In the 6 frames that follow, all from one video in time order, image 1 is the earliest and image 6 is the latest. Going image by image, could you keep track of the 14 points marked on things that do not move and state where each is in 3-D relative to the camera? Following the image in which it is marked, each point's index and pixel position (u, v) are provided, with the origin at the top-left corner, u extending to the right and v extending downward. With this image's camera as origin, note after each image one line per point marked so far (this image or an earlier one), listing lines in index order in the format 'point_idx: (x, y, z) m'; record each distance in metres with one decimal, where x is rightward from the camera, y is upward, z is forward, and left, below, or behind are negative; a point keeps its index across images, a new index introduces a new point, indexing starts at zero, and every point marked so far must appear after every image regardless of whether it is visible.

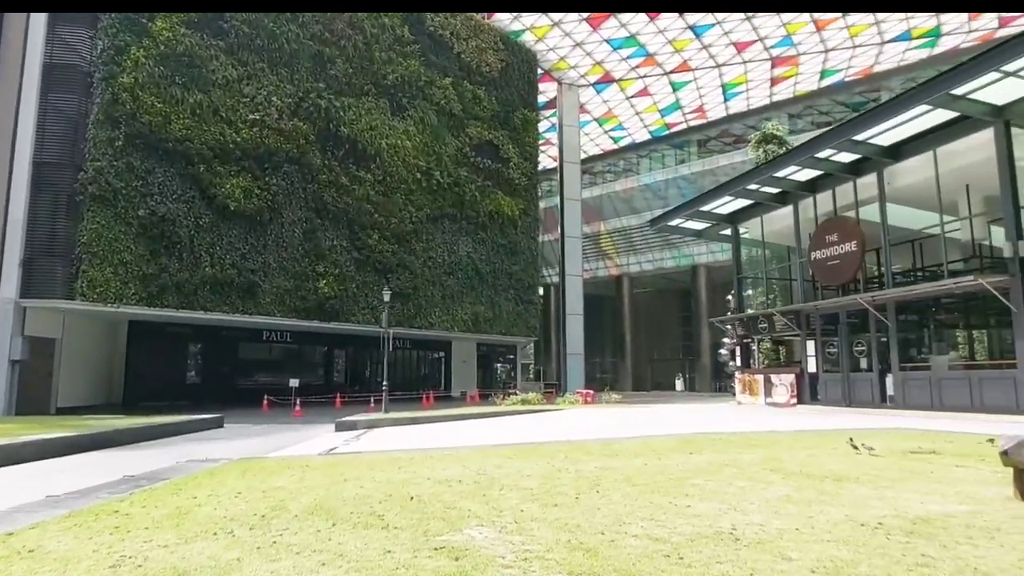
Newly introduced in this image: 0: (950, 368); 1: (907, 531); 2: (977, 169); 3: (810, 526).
0: (+12.8, -2.3, +18.6) m
1: (+2.4, -1.5, +3.9) m
2: (+13.2, +3.4, +18.2) m
3: (+1.9, -1.6, +4.2) m
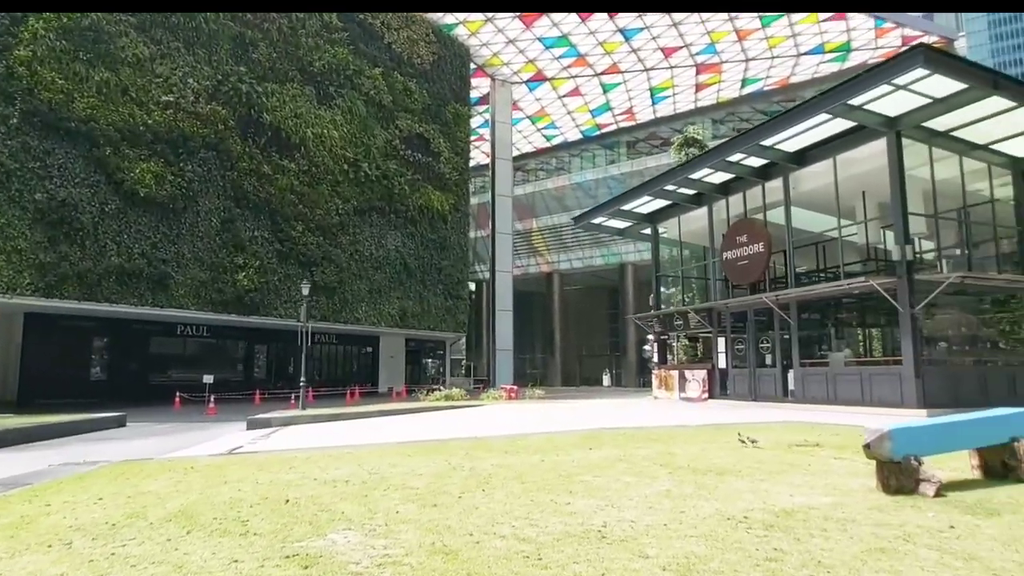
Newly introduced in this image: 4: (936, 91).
0: (+10.3, -2.4, +19.7) m
1: (+1.6, -1.5, +3.9) m
2: (+10.8, +3.4, +19.3) m
3: (+1.1, -1.5, +4.2) m
4: (+10.9, +5.1, +16.6) m
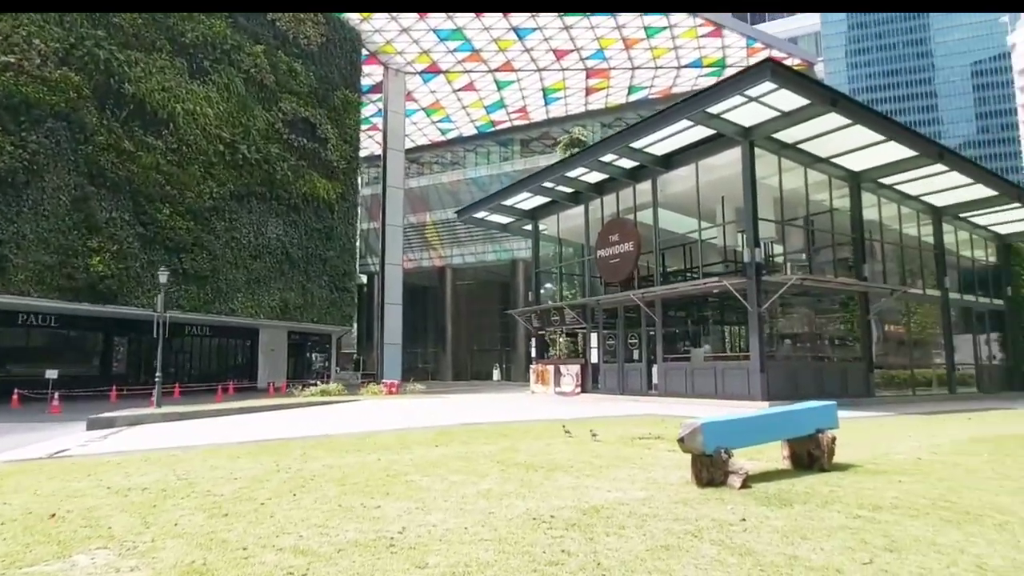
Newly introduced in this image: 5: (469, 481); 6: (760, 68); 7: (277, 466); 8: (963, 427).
0: (+6.3, -2.3, +20.8) m
1: (+0.3, -1.4, +3.8) m
2: (+6.9, +3.4, +20.5) m
3: (-0.2, -1.5, +3.9) m
4: (+7.5, +5.1, +17.8) m
5: (-0.4, -1.7, +5.6) m
6: (+6.1, +5.4, +15.6) m
7: (-2.6, -1.9, +7.0) m
8: (+8.5, -2.6, +12.1) m
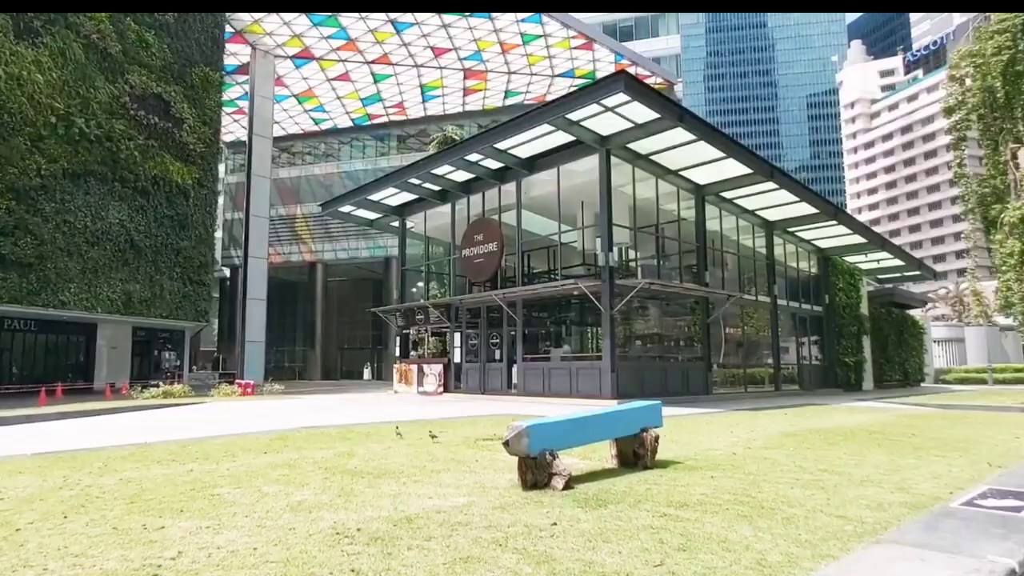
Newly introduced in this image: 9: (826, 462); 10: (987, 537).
0: (+1.6, -2.4, +21.4) m
1: (-0.8, -1.4, +3.5) m
2: (+2.5, +3.3, +21.2) m
3: (-1.3, -1.4, +3.6) m
4: (+3.6, +5.0, +18.7) m
5: (-1.8, -1.6, +5.1) m
6: (+2.7, +5.3, +16.3) m
7: (-4.3, -1.8, +6.1) m
8: (+5.6, -2.8, +13.2) m
9: (+3.3, -1.9, +6.7) m
10: (+2.7, -1.4, +3.6) m
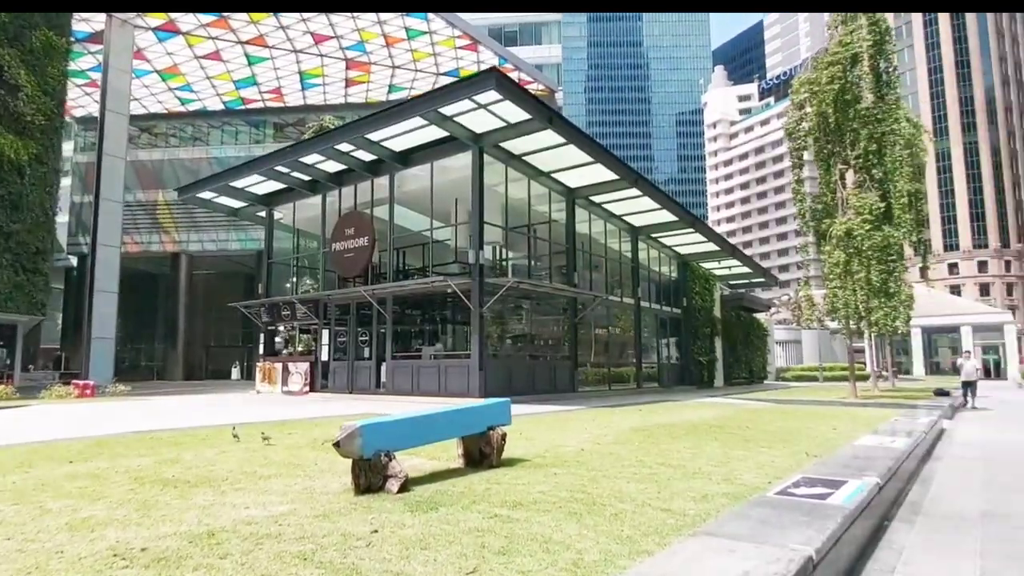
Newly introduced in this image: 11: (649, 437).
0: (-2.7, -2.3, +21.1) m
1: (-1.7, -1.3, +3.1) m
2: (-1.7, +3.4, +21.1) m
3: (-2.3, -1.3, +3.0) m
4: (-0.1, +5.1, +18.8) m
5: (-3.1, -1.5, +4.4) m
6: (-0.6, +5.4, +16.2) m
7: (-5.7, -1.7, +4.9) m
8: (+2.7, -2.8, +13.8) m
9: (+1.7, -1.9, +7.0) m
10: (+1.7, -1.4, +3.8) m
11: (+2.0, -2.2, +9.4) m
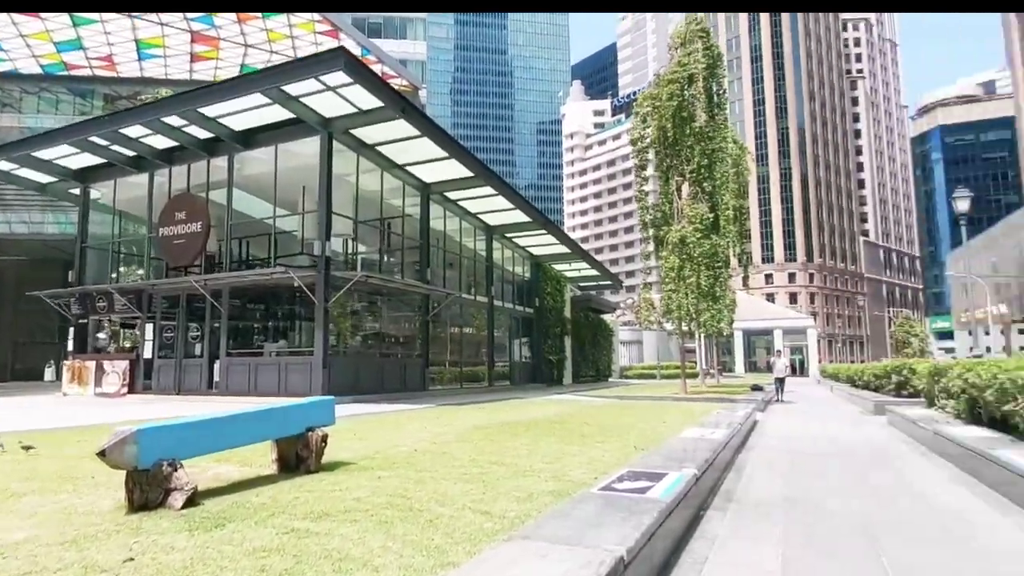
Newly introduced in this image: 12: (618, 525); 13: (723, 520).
0: (-7.5, -2.0, +19.6) m
1: (-2.6, -1.2, +2.2) m
2: (-6.4, +3.6, +19.8) m
3: (-3.1, -1.2, +2.0) m
4: (-4.2, +5.2, +17.9) m
5: (-4.2, -1.3, +3.3) m
6: (-4.2, +5.5, +15.4) m
7: (-6.8, -1.4, +3.2) m
8: (-0.7, -2.7, +13.7) m
9: (-0.2, -1.8, +6.8) m
10: (+0.6, -1.4, +3.7) m
11: (-0.3, -2.1, +9.2) m
12: (+0.6, -1.3, +3.6) m
13: (+1.9, -2.1, +5.7) m
